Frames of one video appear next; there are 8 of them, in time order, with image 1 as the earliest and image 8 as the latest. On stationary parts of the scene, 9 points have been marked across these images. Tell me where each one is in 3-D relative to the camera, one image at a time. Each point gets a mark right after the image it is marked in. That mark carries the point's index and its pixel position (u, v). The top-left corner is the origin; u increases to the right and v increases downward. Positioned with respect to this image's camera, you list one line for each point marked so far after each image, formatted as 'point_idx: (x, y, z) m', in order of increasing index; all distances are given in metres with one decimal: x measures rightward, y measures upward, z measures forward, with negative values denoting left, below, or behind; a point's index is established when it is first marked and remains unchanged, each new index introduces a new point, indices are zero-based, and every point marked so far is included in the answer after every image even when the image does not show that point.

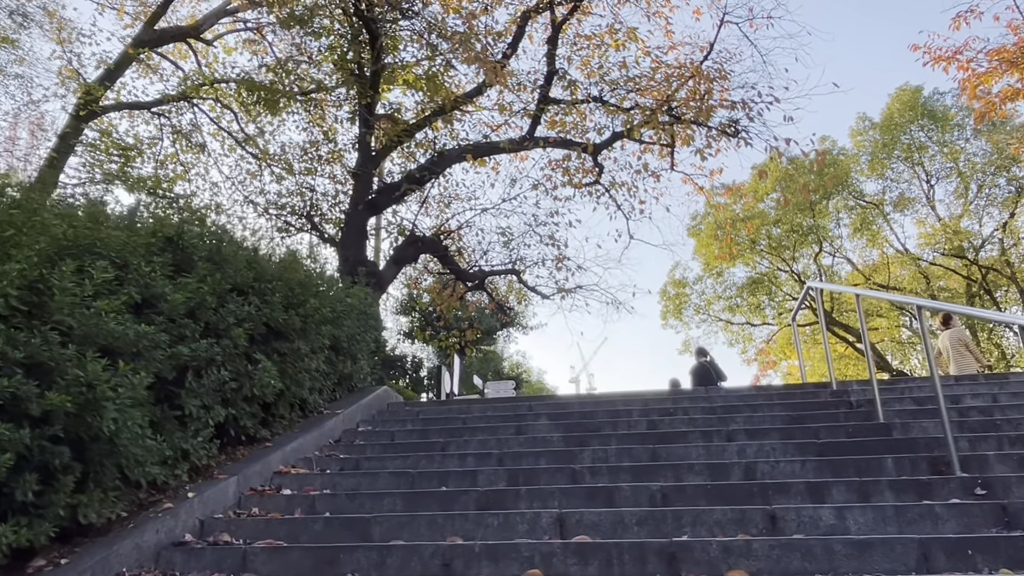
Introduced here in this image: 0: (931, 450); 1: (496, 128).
0: (+3.3, -1.3, +5.9) m
1: (0.0, +2.8, +13.2) m
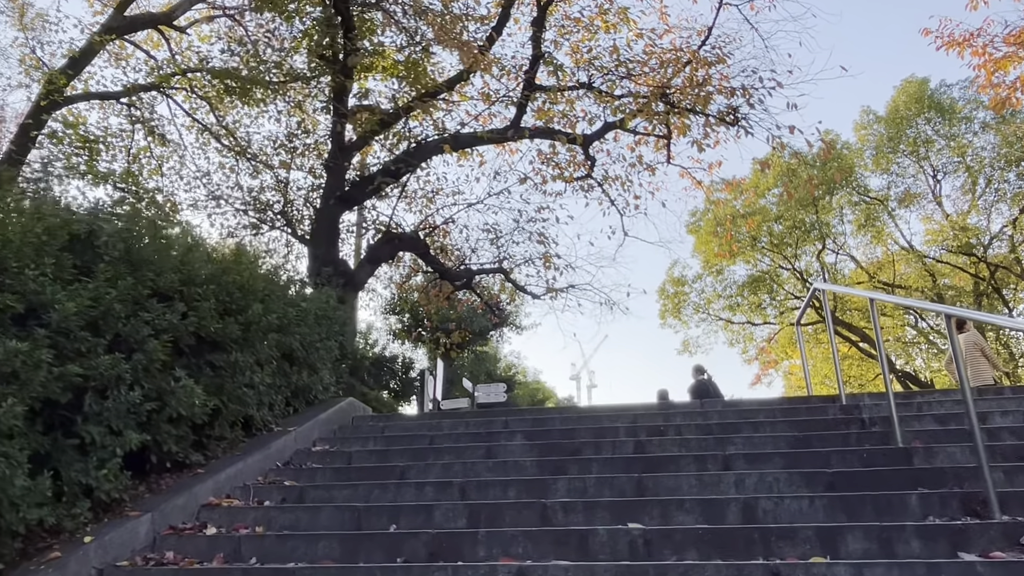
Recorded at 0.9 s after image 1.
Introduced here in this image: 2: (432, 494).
0: (+3.0, -1.3, +5.1) m
1: (-0.3, +2.8, +12.3) m
2: (-0.6, -1.6, +5.7) m
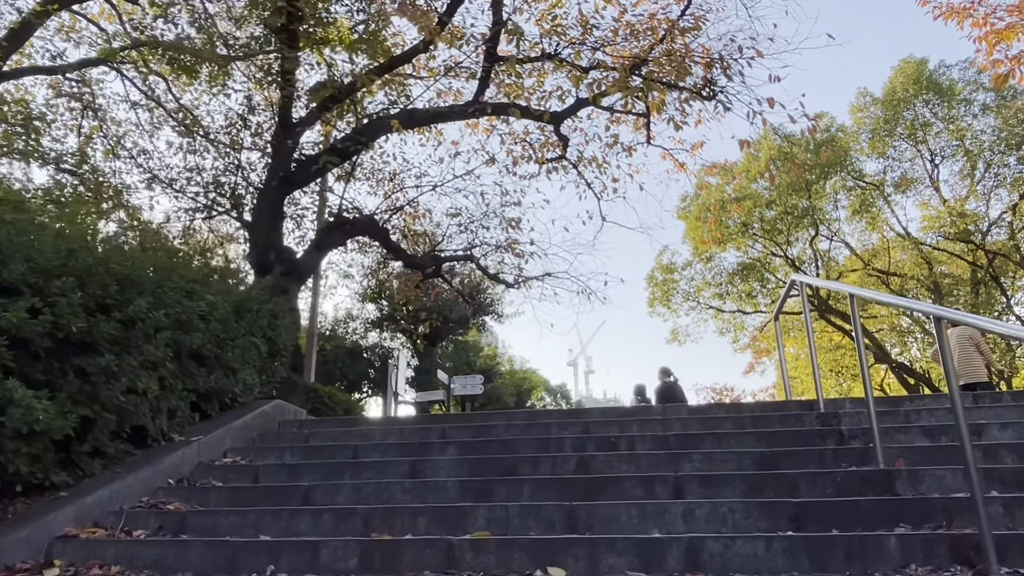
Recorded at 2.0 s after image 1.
0: (+2.5, -1.3, +4.2) m
1: (-0.9, +2.9, +11.4) m
2: (-1.2, -1.5, +4.9) m
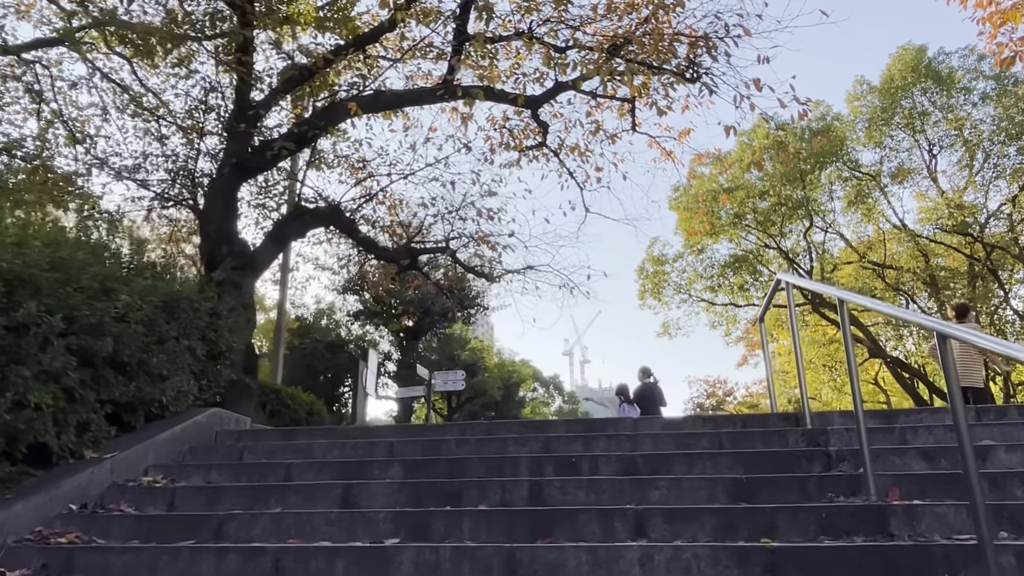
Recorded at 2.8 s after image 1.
0: (+2.1, -1.4, +3.6) m
1: (-1.2, +3.0, +10.7) m
2: (-1.5, -1.6, +4.2) m
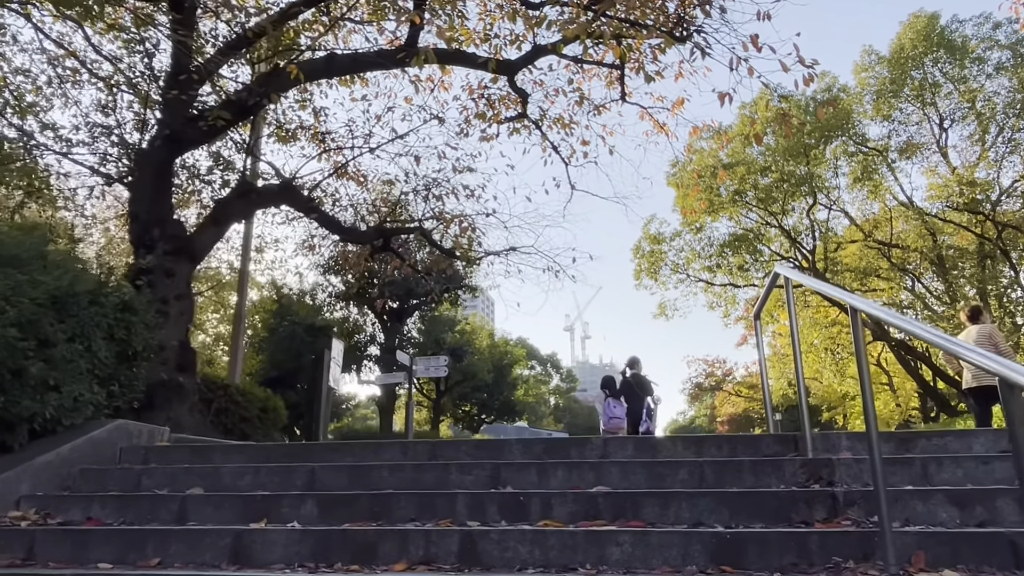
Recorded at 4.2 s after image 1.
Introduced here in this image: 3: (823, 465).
0: (+1.7, -1.4, +2.6) m
1: (-1.6, +3.2, +9.5) m
2: (-1.9, -1.6, +3.2) m
3: (+1.9, -1.1, +4.6) m
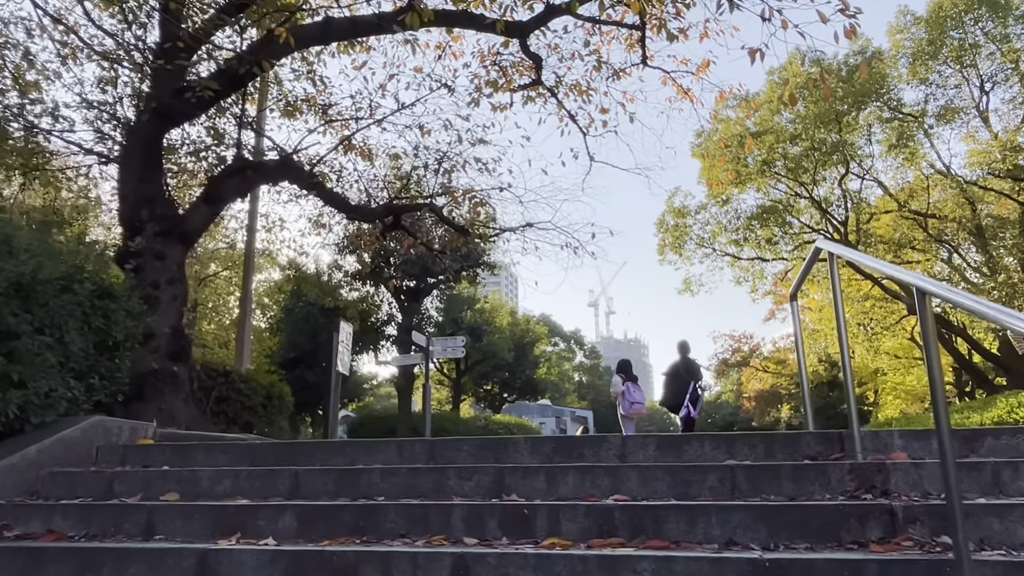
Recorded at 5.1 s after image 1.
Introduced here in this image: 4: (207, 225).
0: (+1.7, -1.4, +2.0) m
1: (-1.5, +3.4, +8.9) m
2: (-2.0, -1.6, +2.7) m
3: (+1.9, -1.0, +4.0) m
4: (-3.4, +0.7, +8.3) m
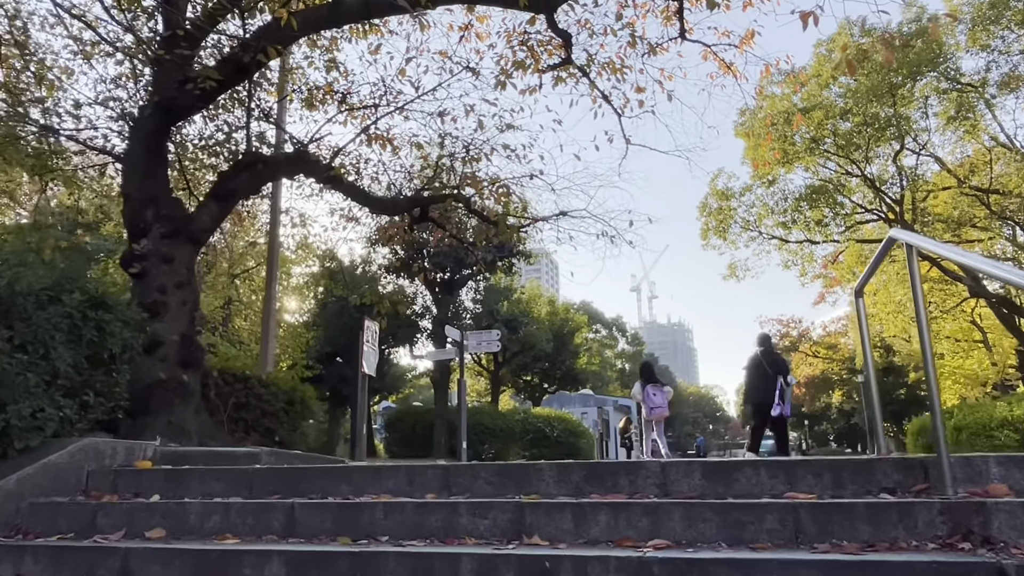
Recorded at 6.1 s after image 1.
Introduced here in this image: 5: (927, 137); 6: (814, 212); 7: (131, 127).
0: (+1.7, -1.4, +1.3) m
1: (-1.2, +3.4, +8.3) m
2: (-1.9, -1.7, +2.2) m
3: (+2.0, -1.0, +3.3) m
4: (-3.1, +0.7, +7.8) m
5: (+10.1, +3.6, +17.9) m
6: (+7.9, +2.0, +19.7) m
7: (-4.0, +1.7, +7.8) m
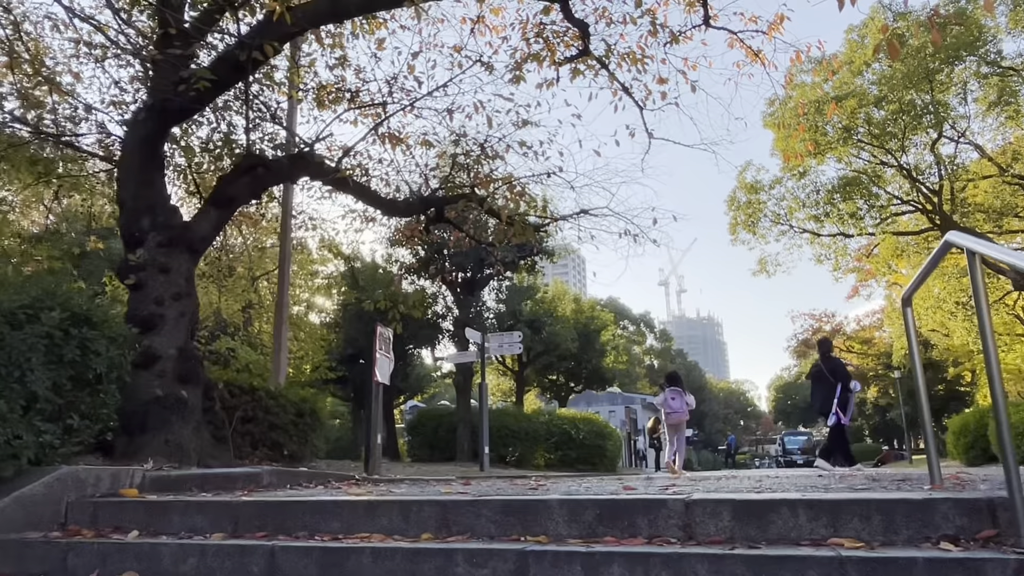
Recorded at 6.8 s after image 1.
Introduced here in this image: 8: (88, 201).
0: (+1.6, -1.5, +0.8) m
1: (-1.1, +3.4, +7.8) m
2: (-2.0, -1.8, +1.9) m
3: (+2.0, -1.0, +2.7) m
4: (-3.0, +0.6, +7.5) m
5: (+10.5, +3.8, +17.1) m
6: (+8.5, +2.1, +18.9) m
7: (-3.8, +1.5, +7.5) m
8: (-7.5, +1.5, +13.2) m
